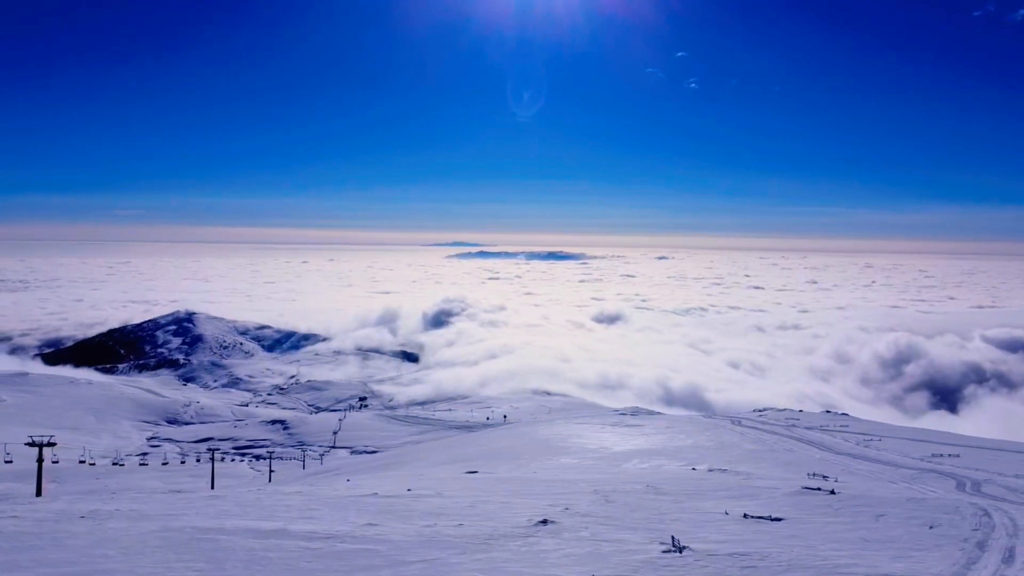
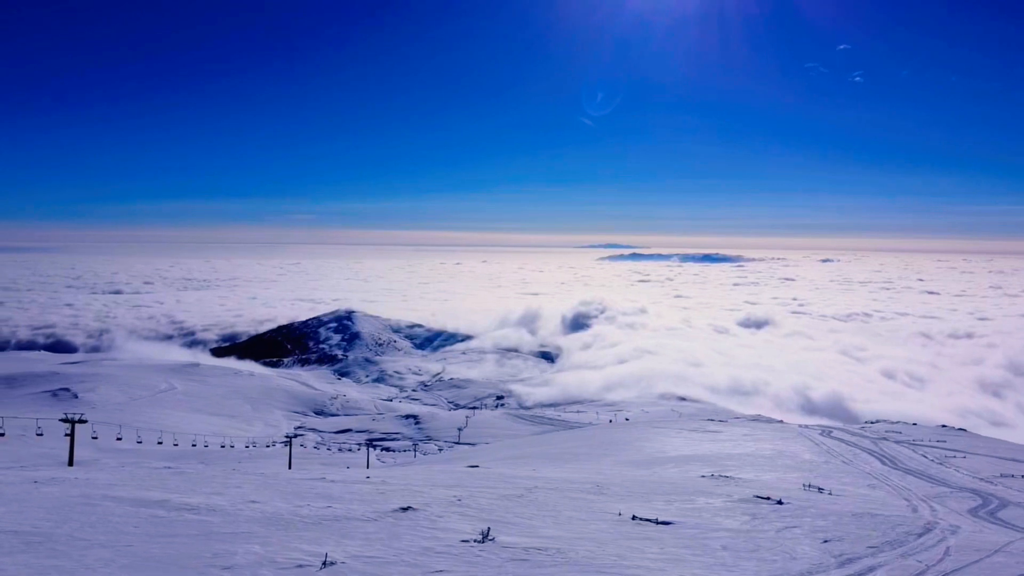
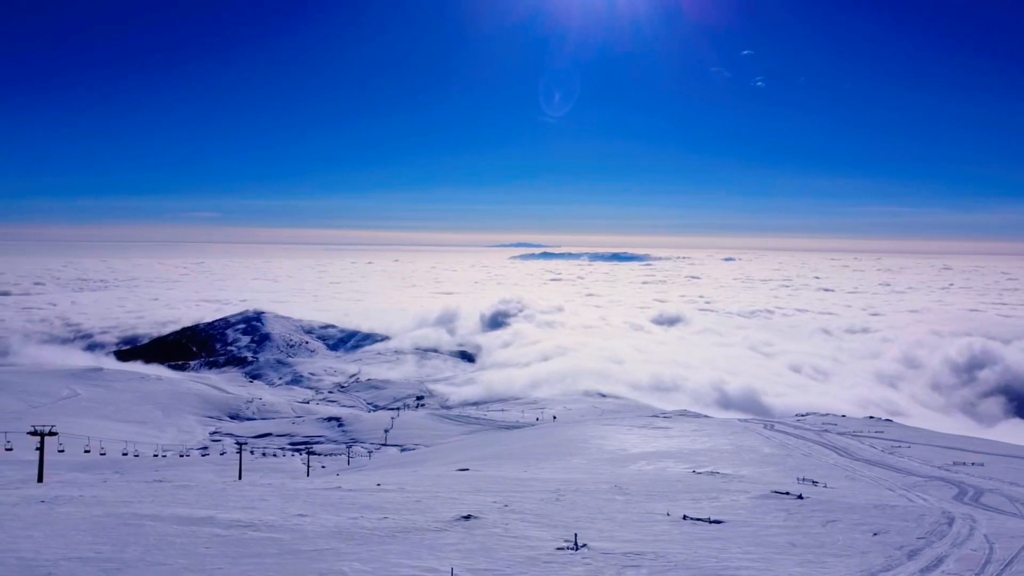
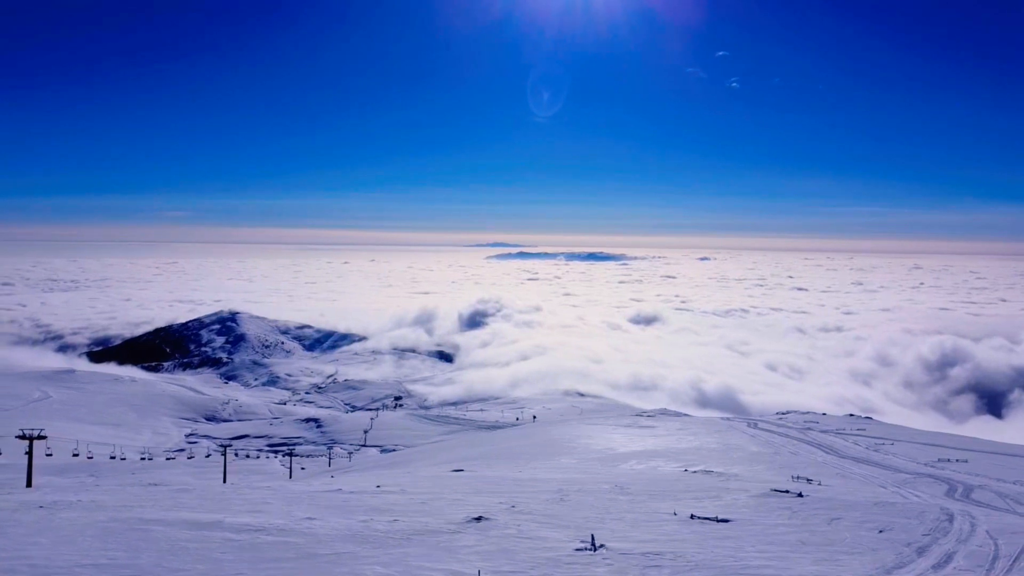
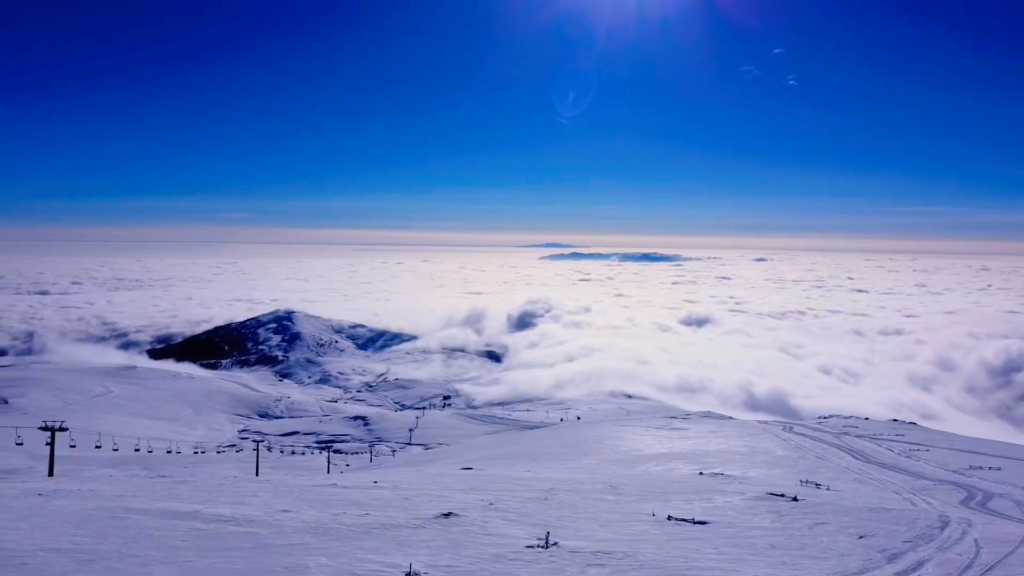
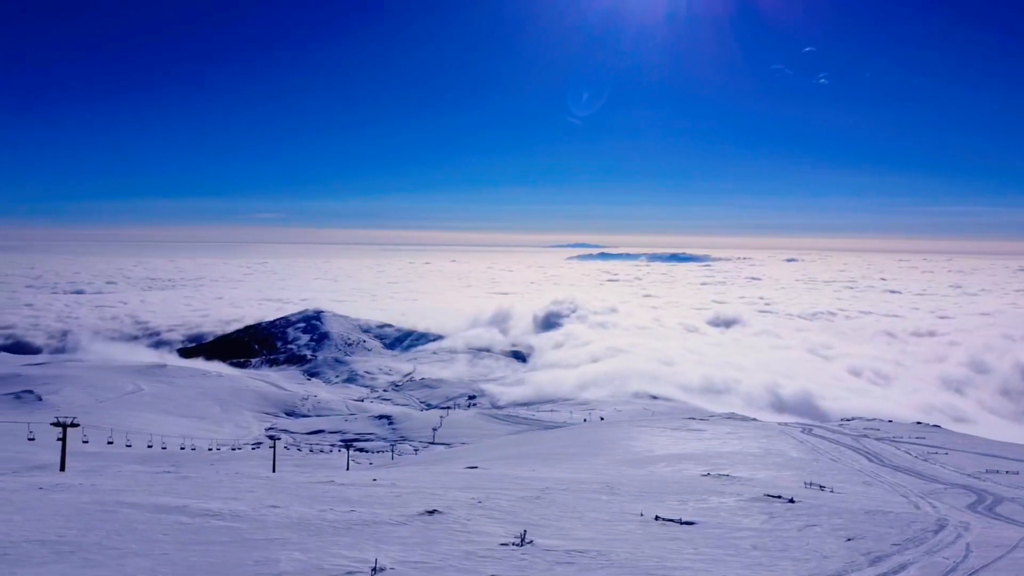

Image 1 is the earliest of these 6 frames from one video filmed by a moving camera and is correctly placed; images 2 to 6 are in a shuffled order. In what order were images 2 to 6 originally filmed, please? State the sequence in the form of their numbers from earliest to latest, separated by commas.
4, 3, 5, 6, 2
